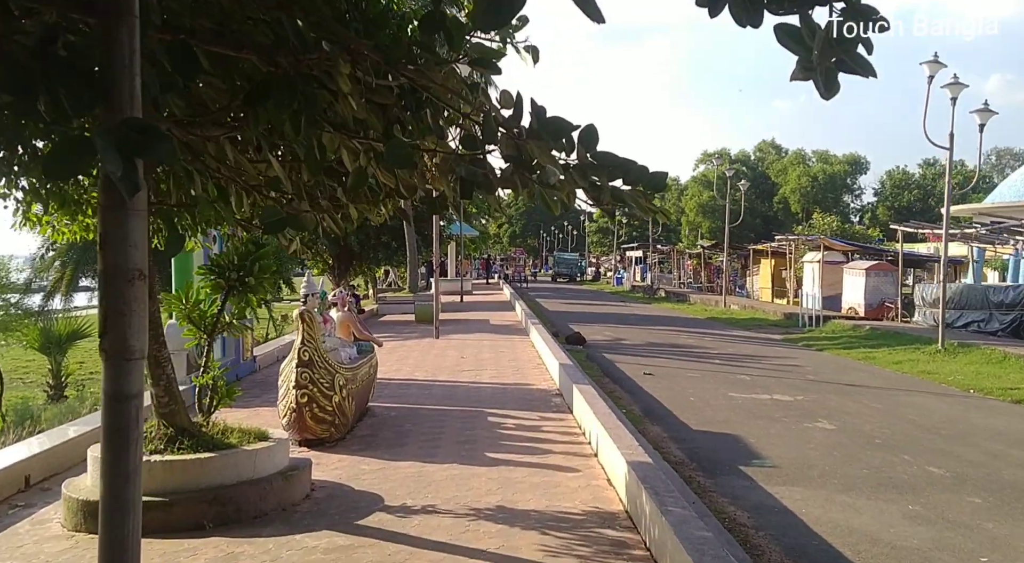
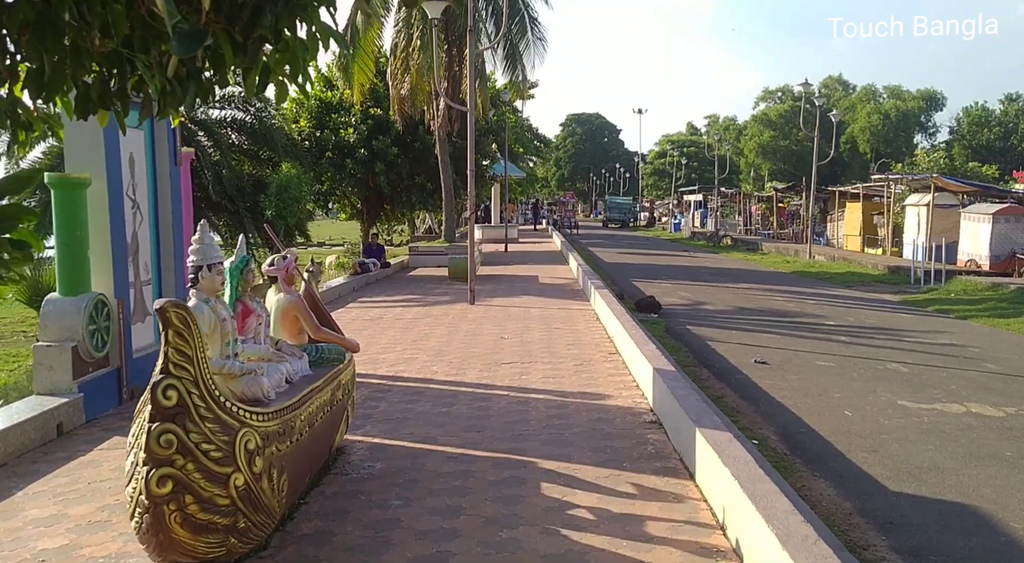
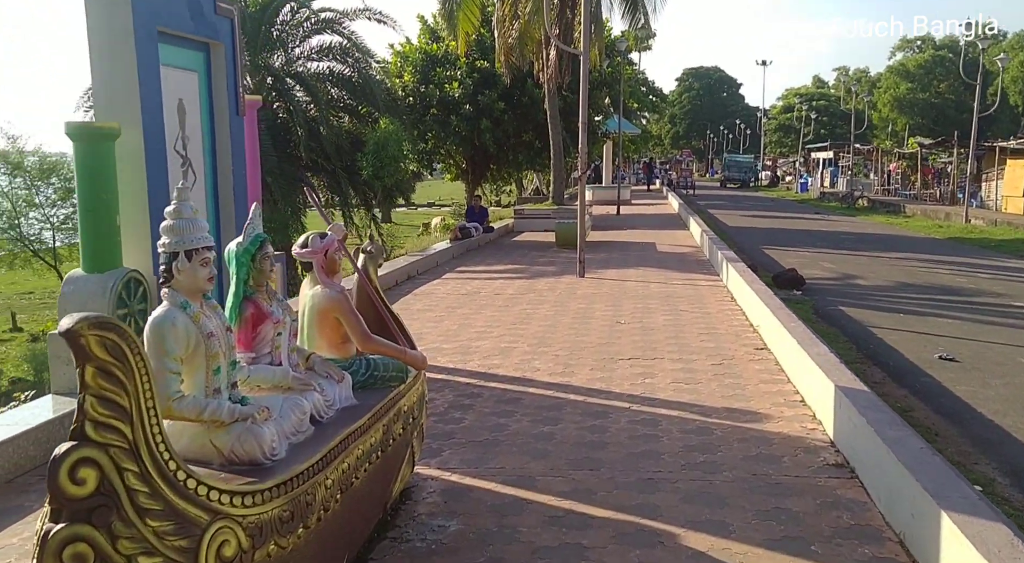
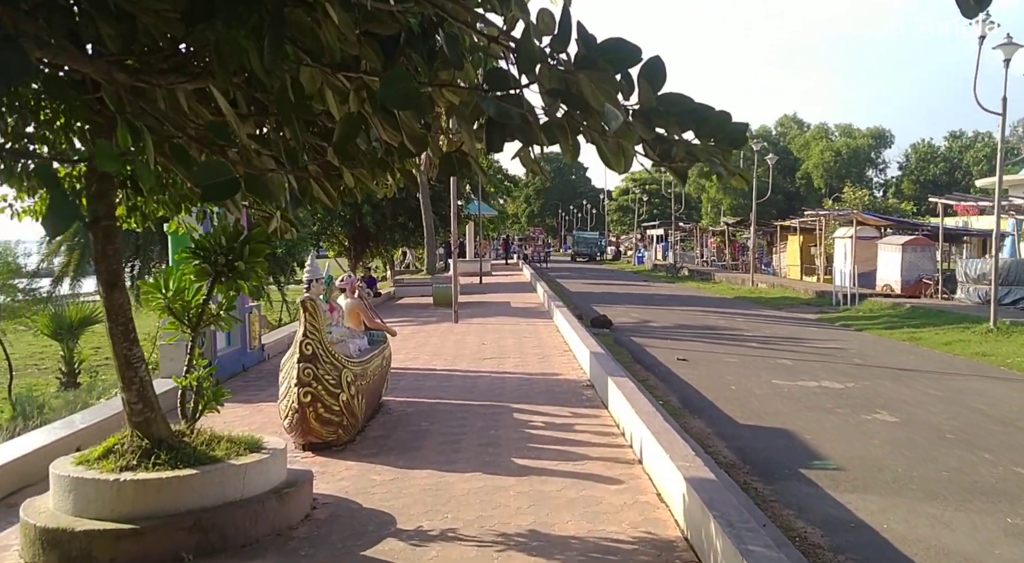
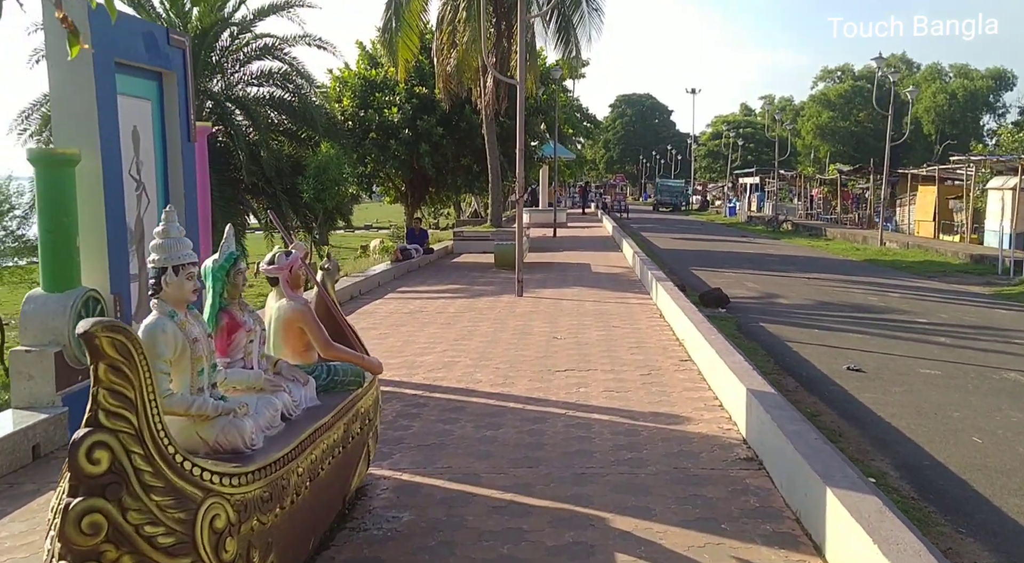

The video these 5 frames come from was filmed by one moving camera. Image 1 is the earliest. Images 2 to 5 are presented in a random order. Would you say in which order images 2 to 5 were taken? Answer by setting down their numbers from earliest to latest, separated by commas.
4, 2, 5, 3
